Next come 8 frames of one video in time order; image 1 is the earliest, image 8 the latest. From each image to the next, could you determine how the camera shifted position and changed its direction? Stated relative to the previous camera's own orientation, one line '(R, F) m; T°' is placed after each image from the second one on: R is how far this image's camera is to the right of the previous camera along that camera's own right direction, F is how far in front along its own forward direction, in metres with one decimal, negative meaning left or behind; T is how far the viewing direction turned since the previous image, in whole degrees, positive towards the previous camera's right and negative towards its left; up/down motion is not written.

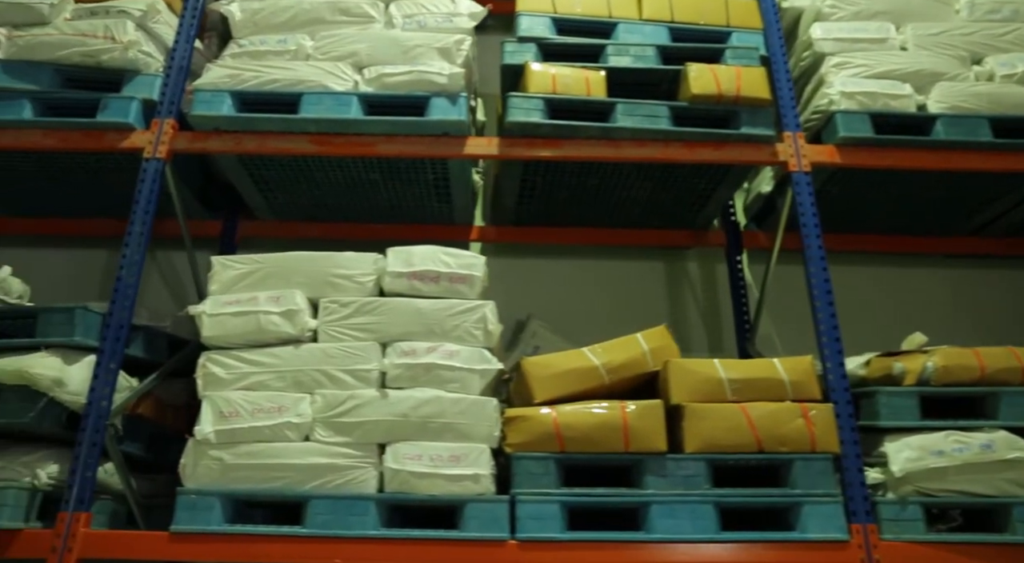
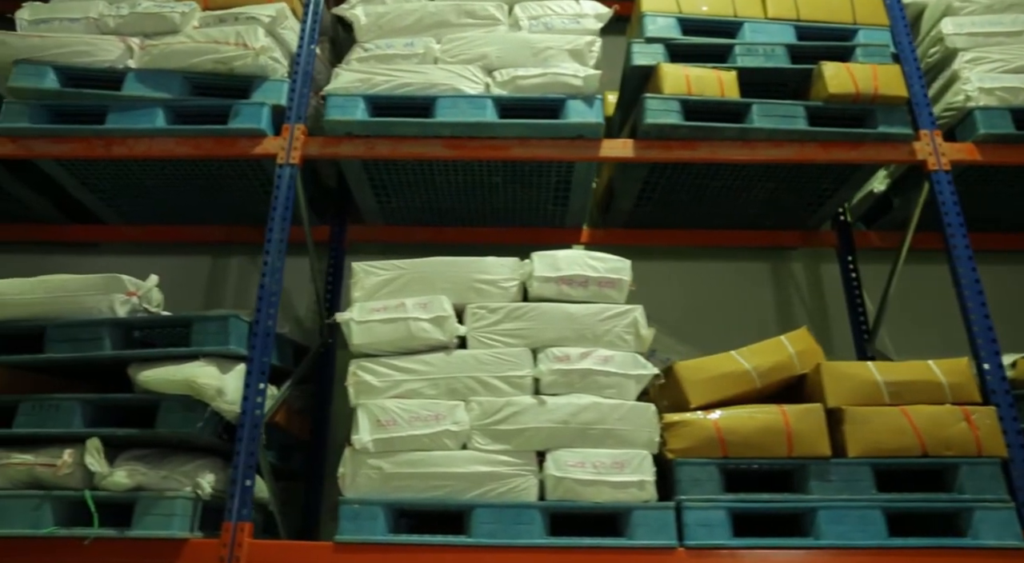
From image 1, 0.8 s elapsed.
(-0.4, 0.0) m; -1°
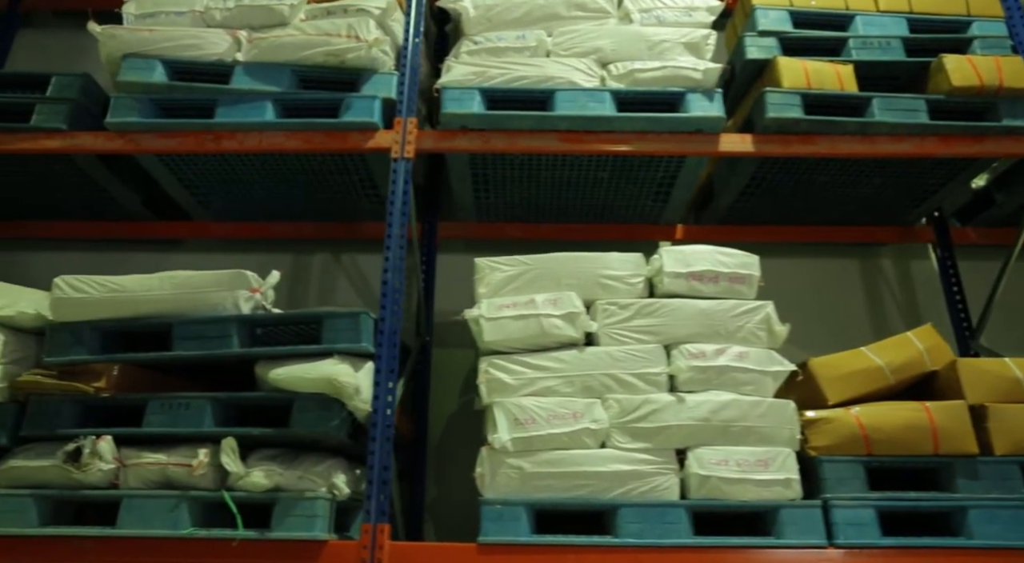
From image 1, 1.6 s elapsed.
(-0.4, 0.0) m; 0°
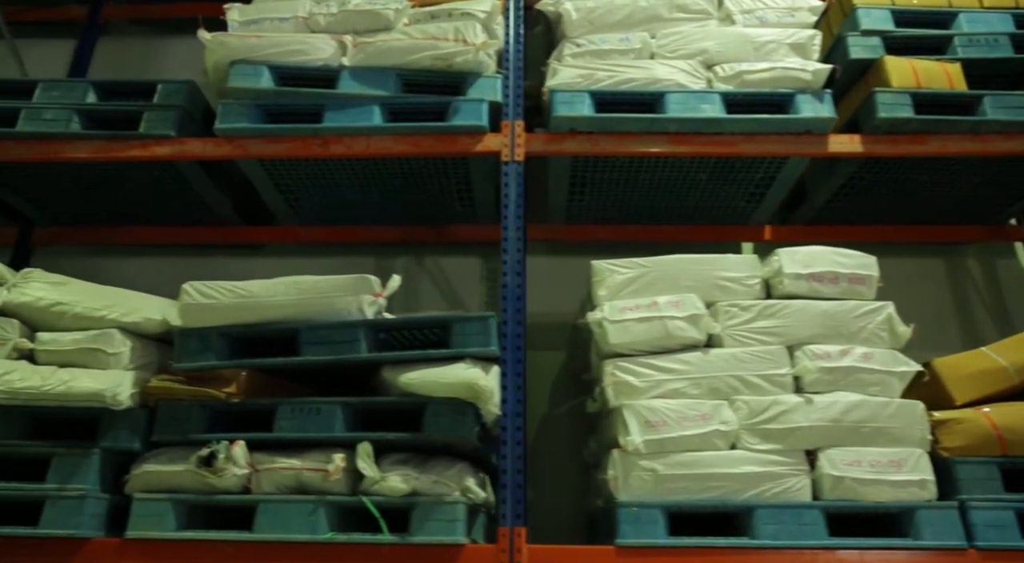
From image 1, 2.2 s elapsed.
(-0.3, 0.0) m; 0°
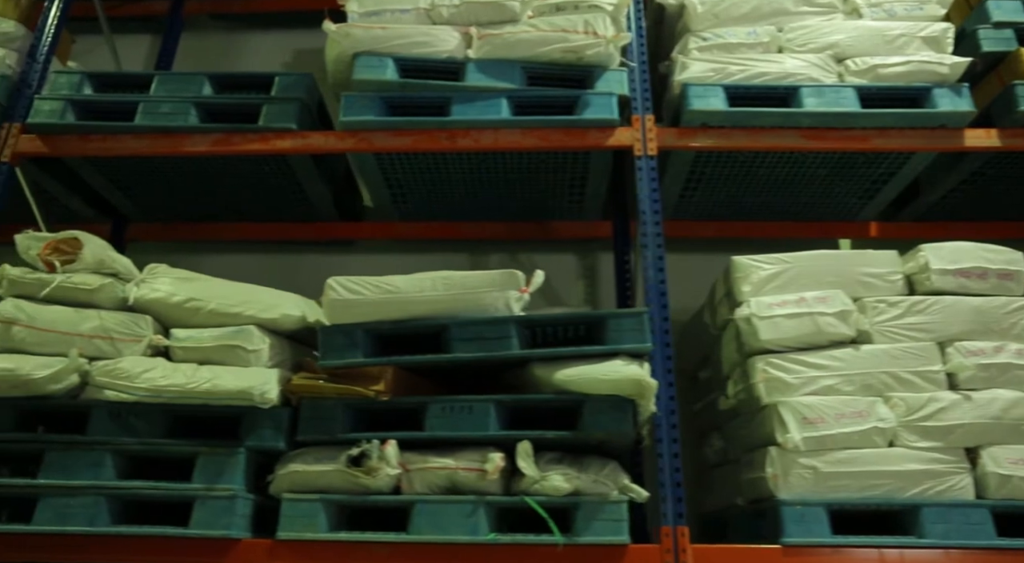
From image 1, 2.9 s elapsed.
(-0.4, 0.0) m; 0°
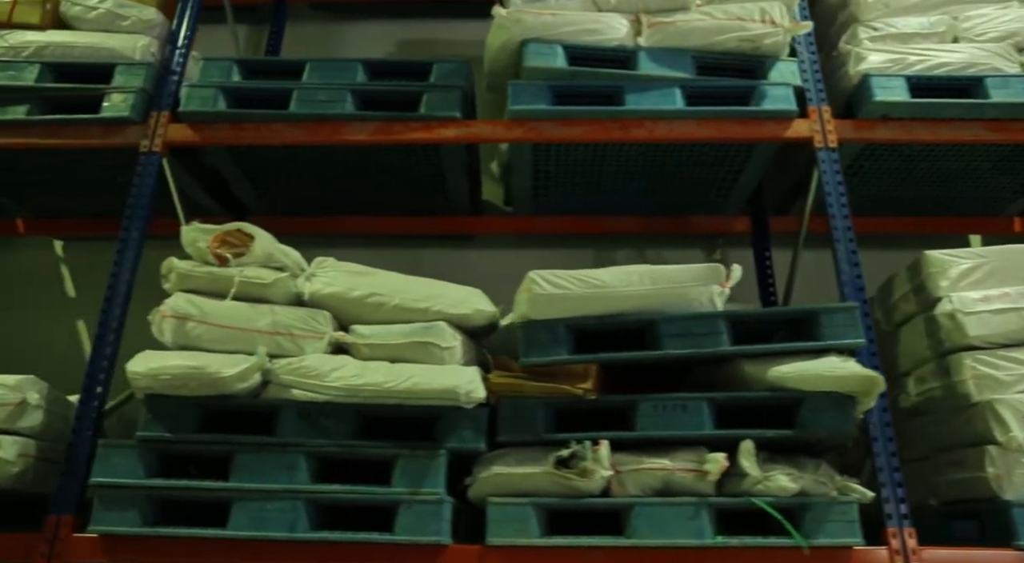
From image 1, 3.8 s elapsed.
(-0.6, +0.1) m; +1°
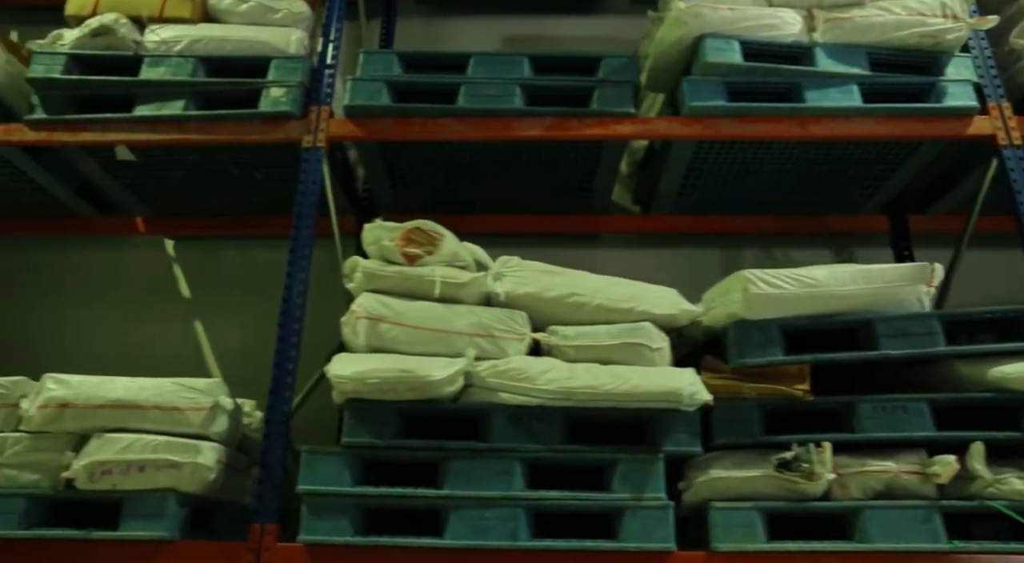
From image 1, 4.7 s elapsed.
(-0.6, +0.1) m; +1°
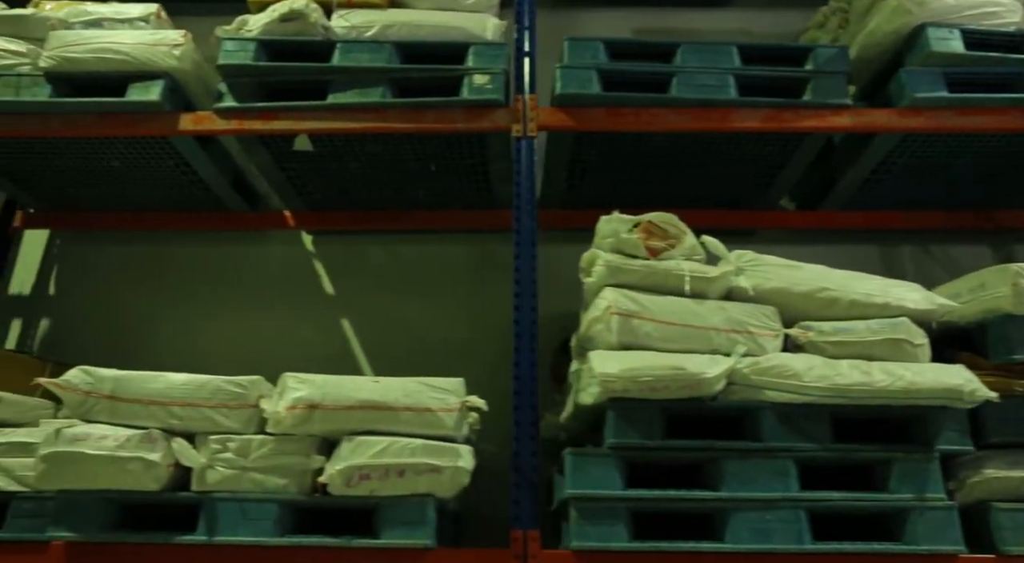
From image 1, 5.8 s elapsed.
(-0.7, +0.1) m; +1°
